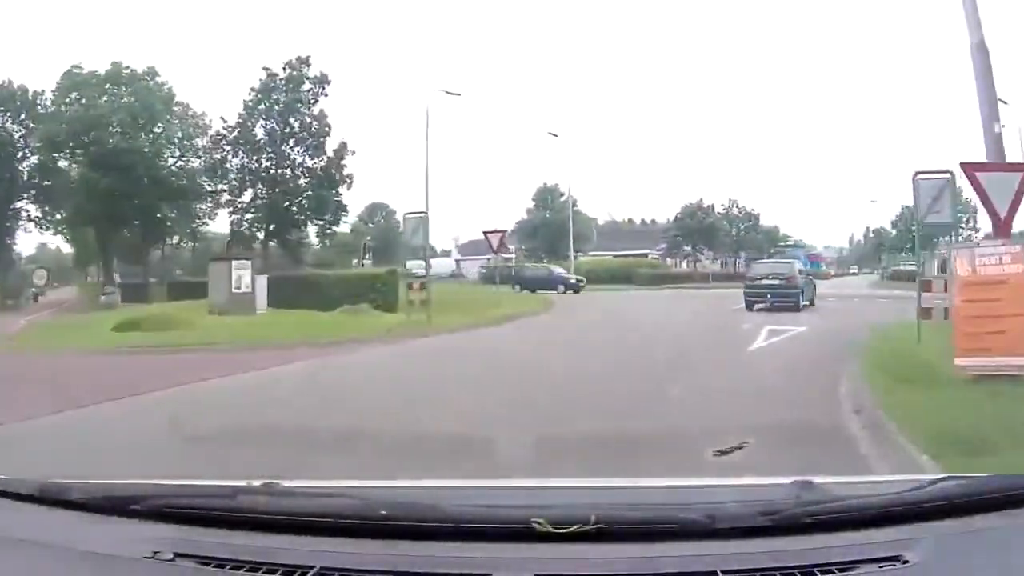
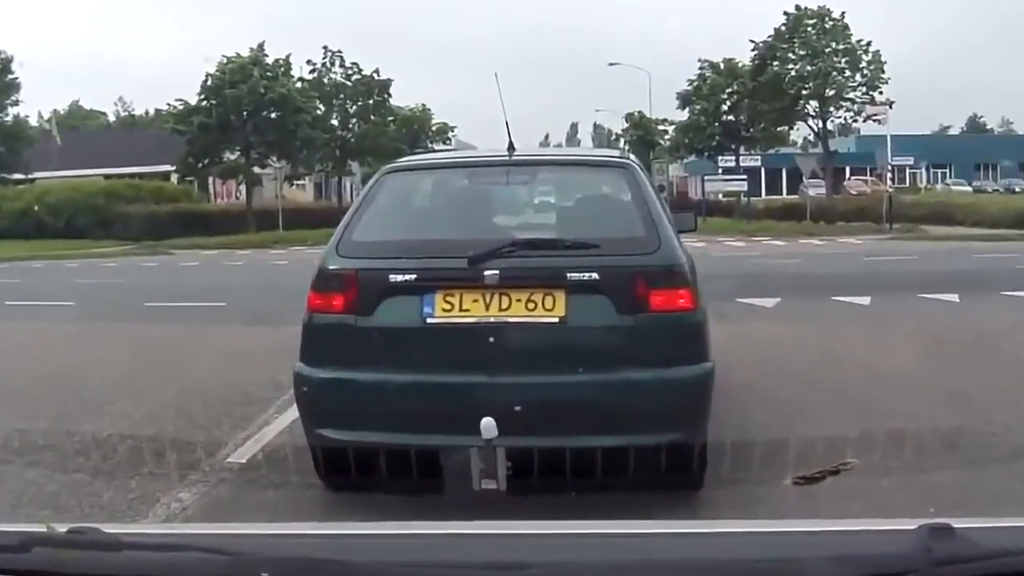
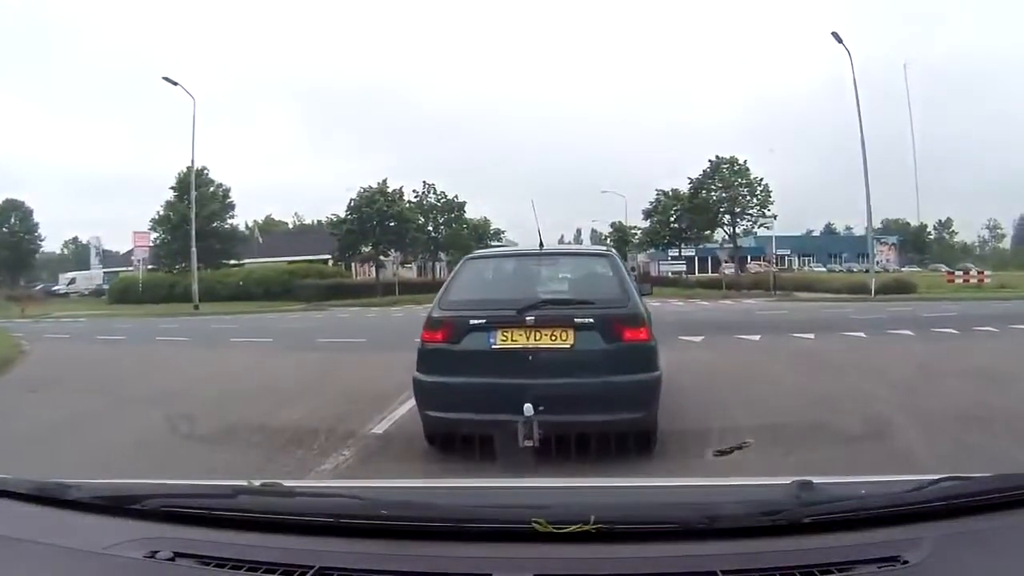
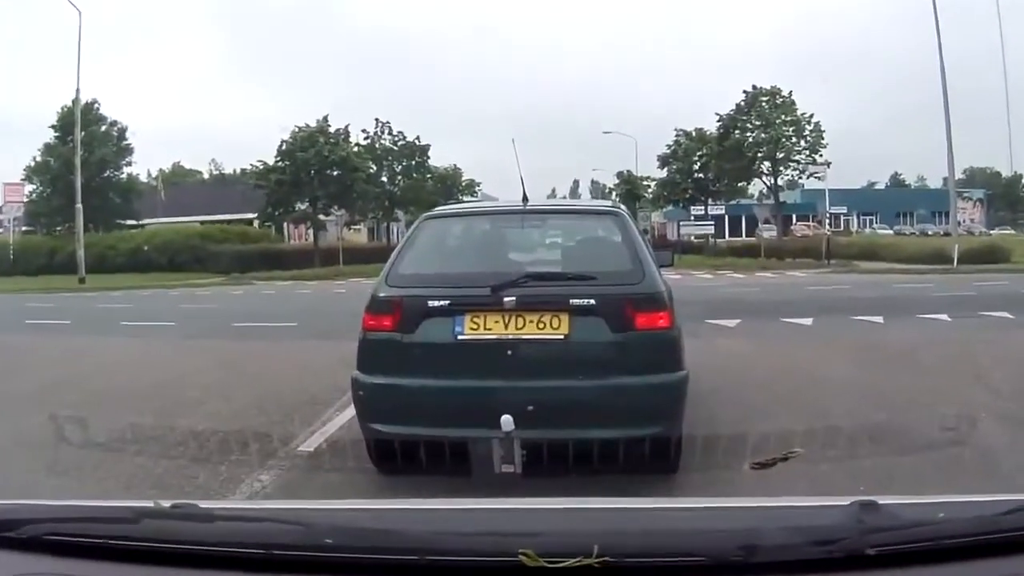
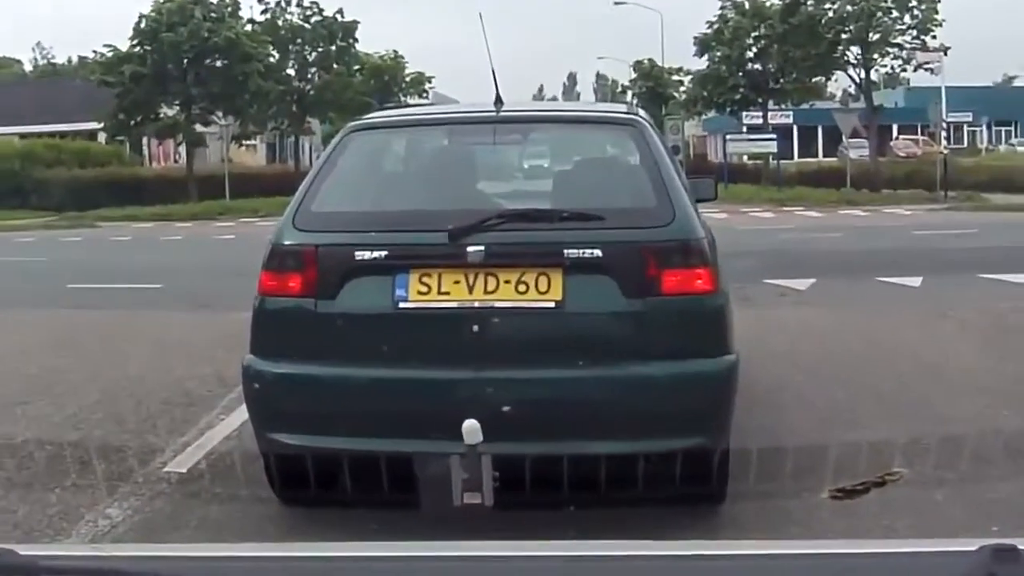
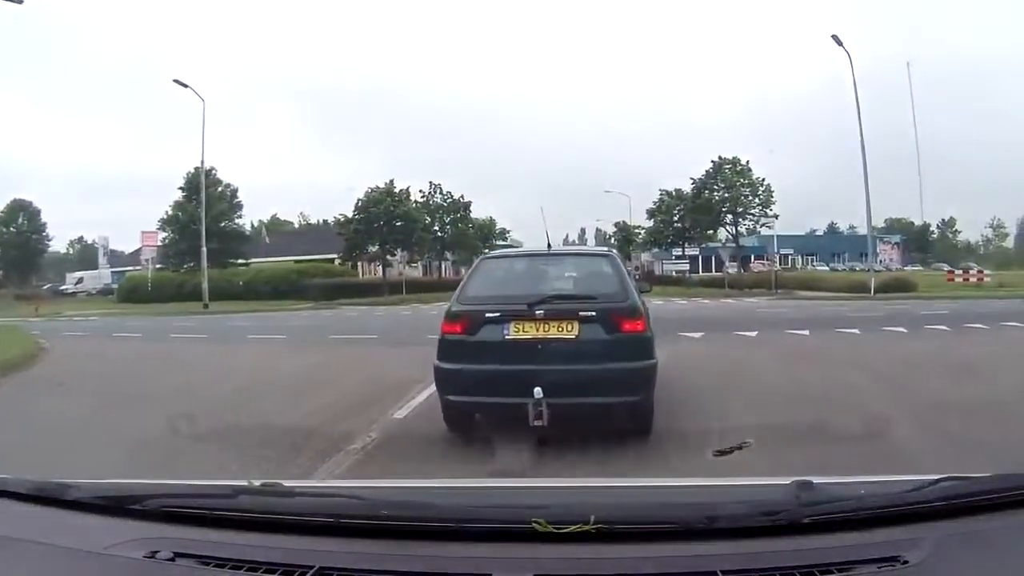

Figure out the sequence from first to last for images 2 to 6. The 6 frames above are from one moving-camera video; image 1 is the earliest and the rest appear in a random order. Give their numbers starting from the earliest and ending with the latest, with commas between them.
6, 3, 4, 2, 5
